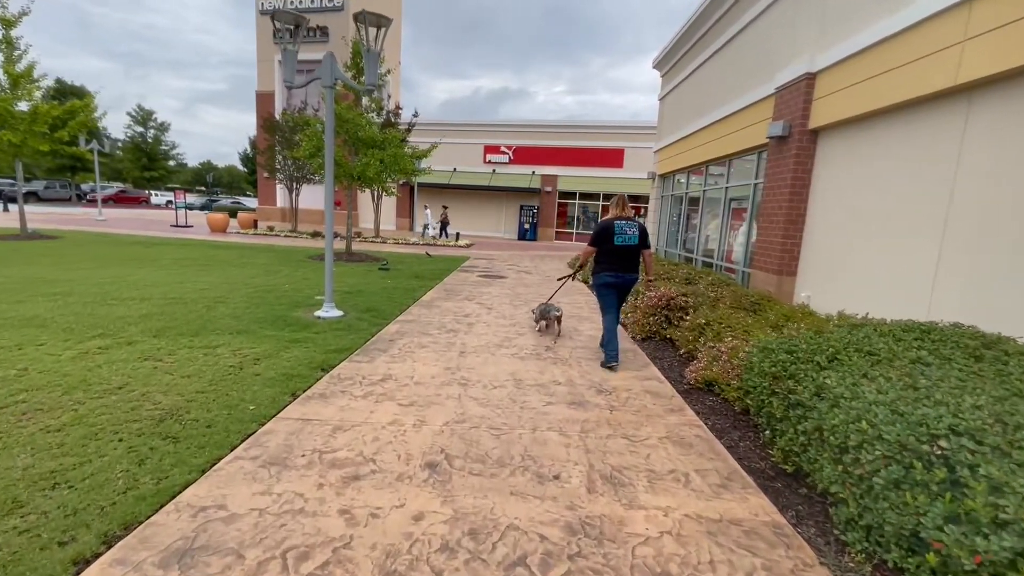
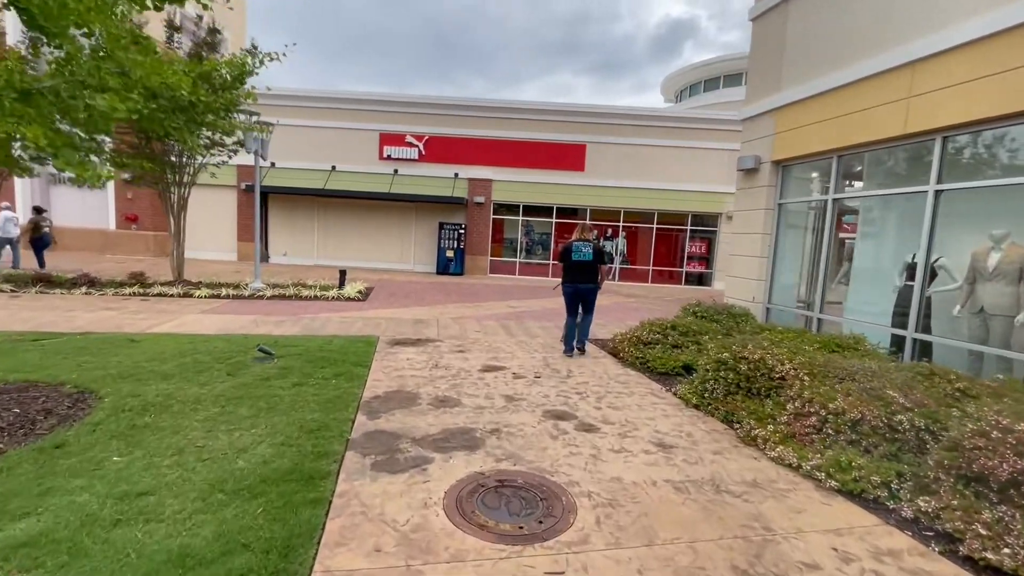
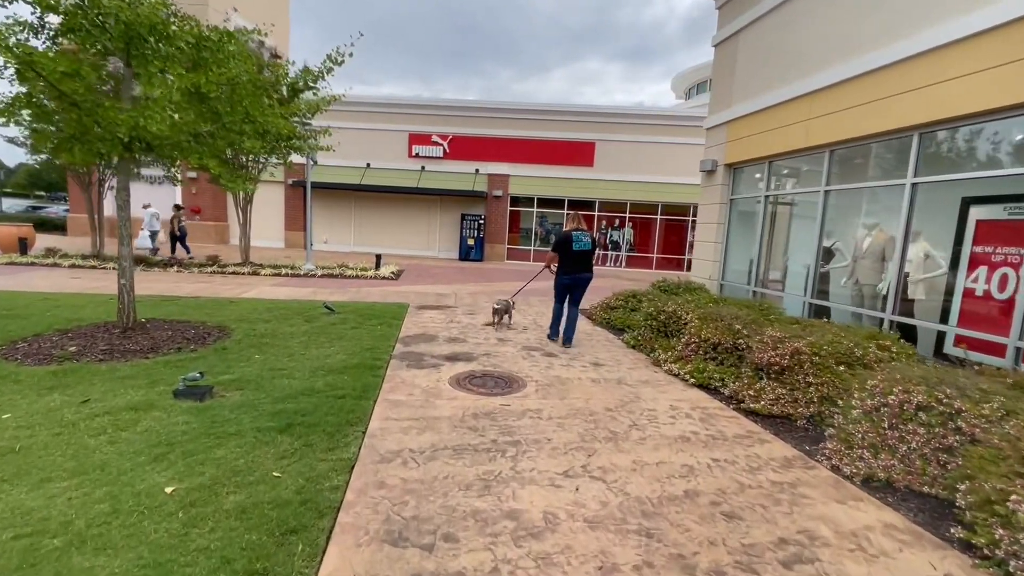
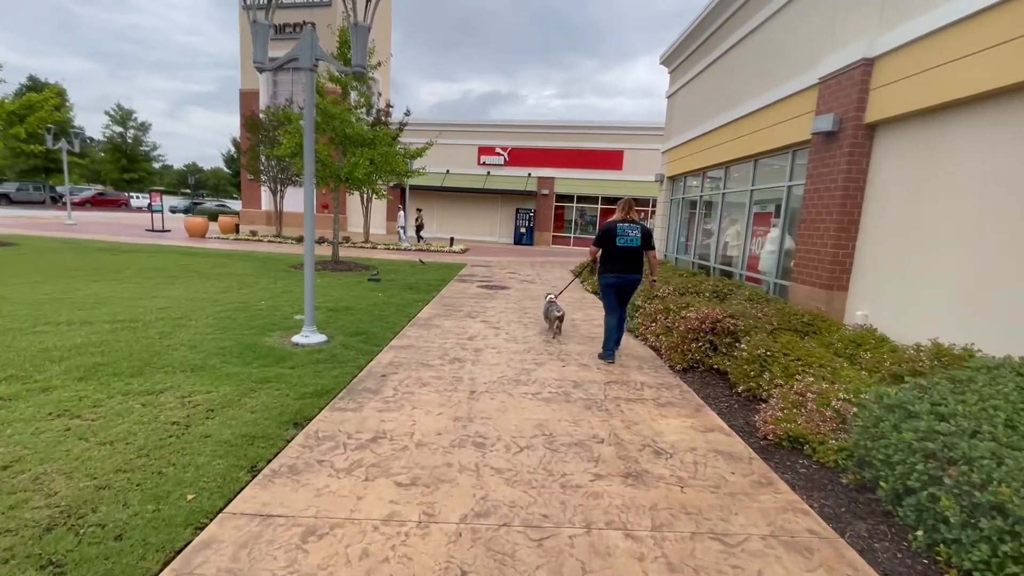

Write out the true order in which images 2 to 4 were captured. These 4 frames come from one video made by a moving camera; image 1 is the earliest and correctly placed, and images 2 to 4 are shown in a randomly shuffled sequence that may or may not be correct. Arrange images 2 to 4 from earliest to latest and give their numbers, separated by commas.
4, 3, 2
